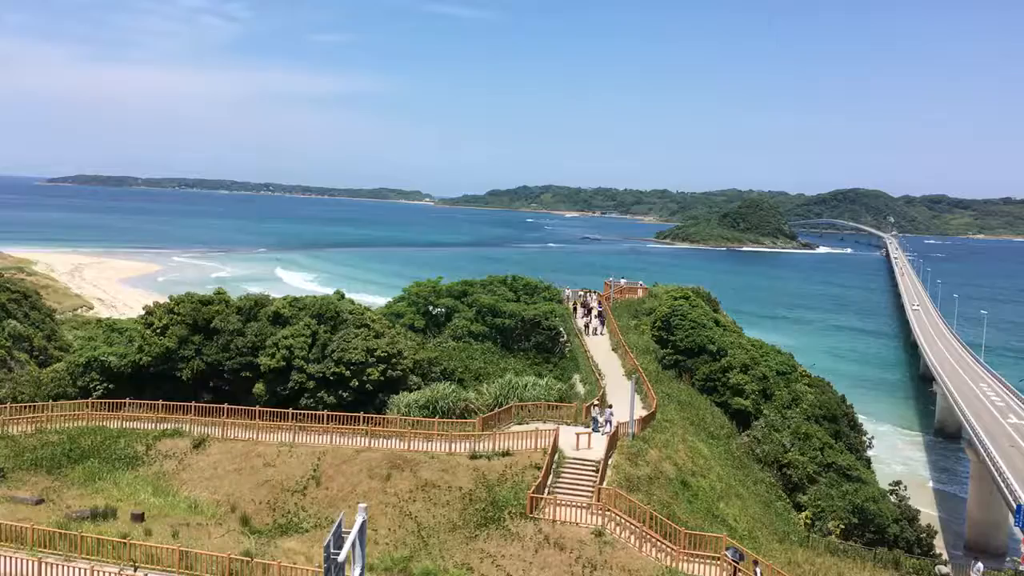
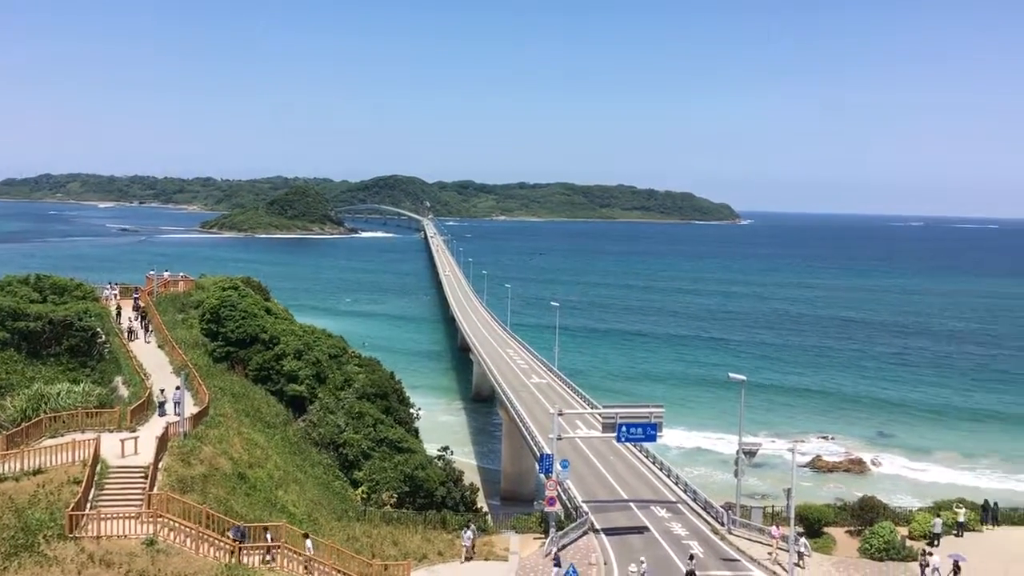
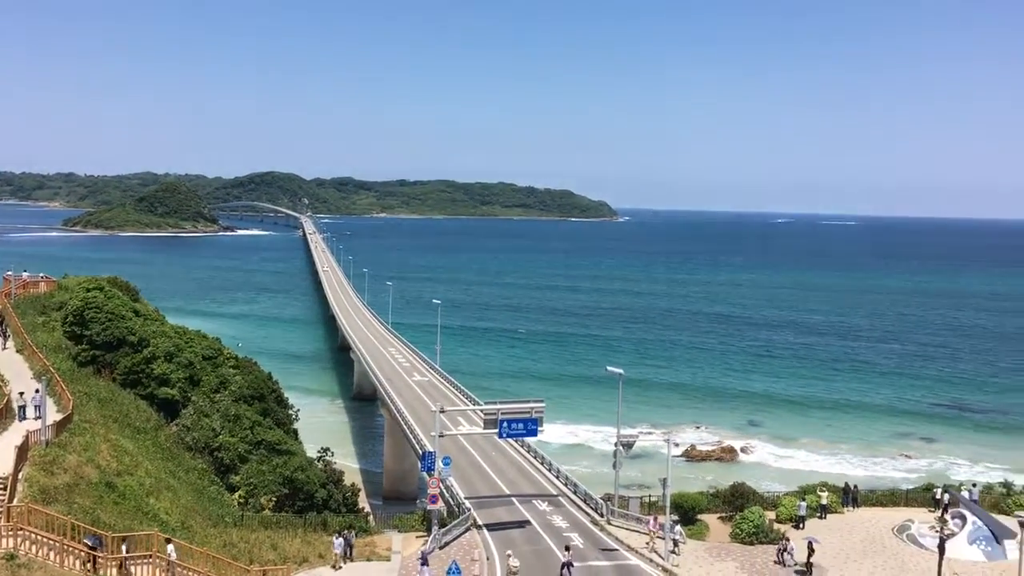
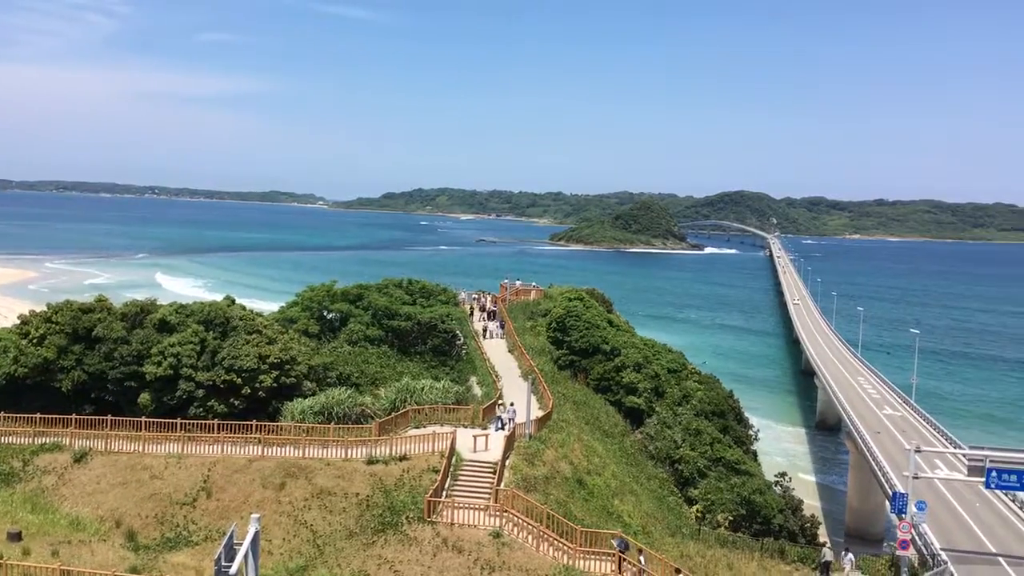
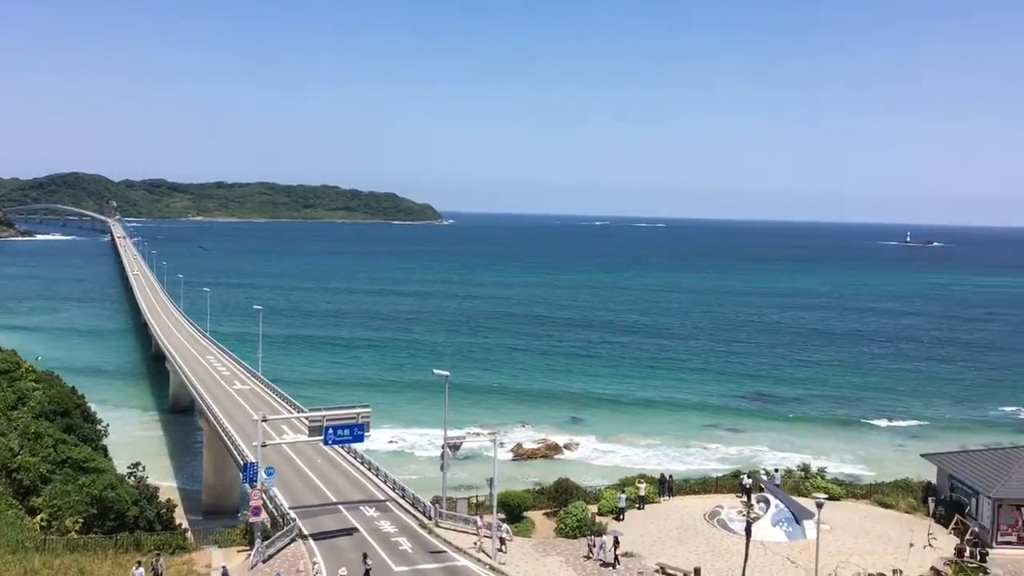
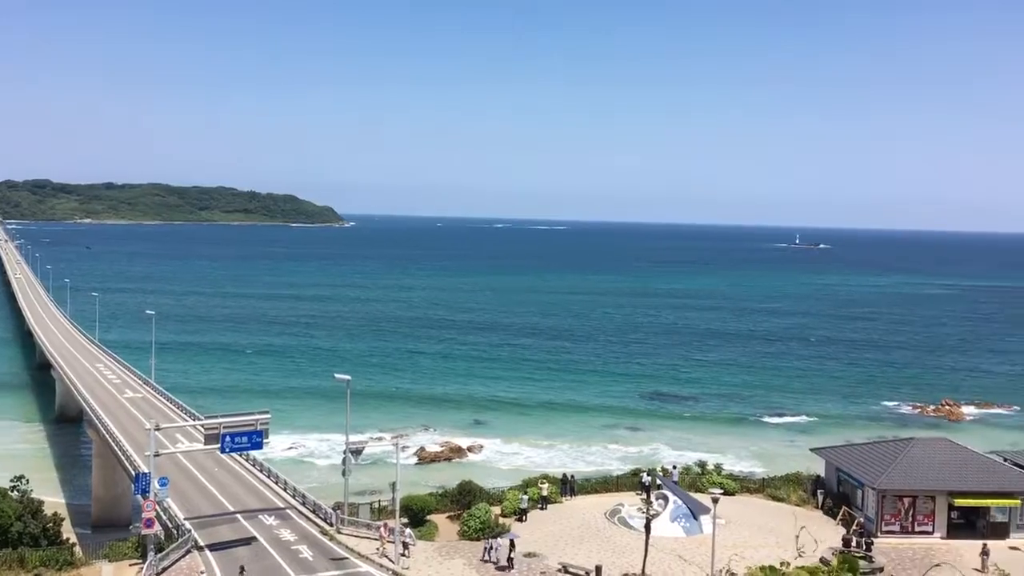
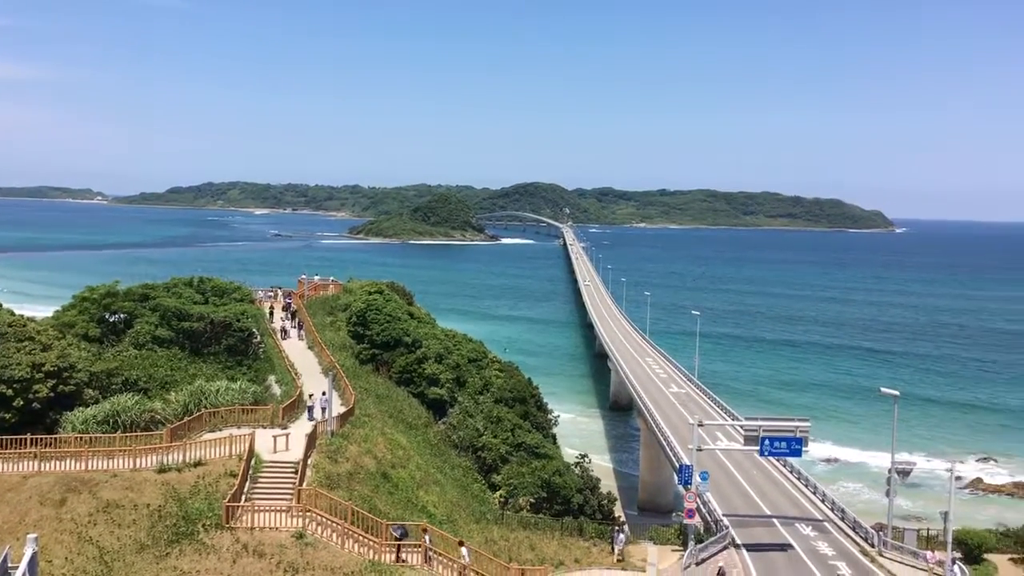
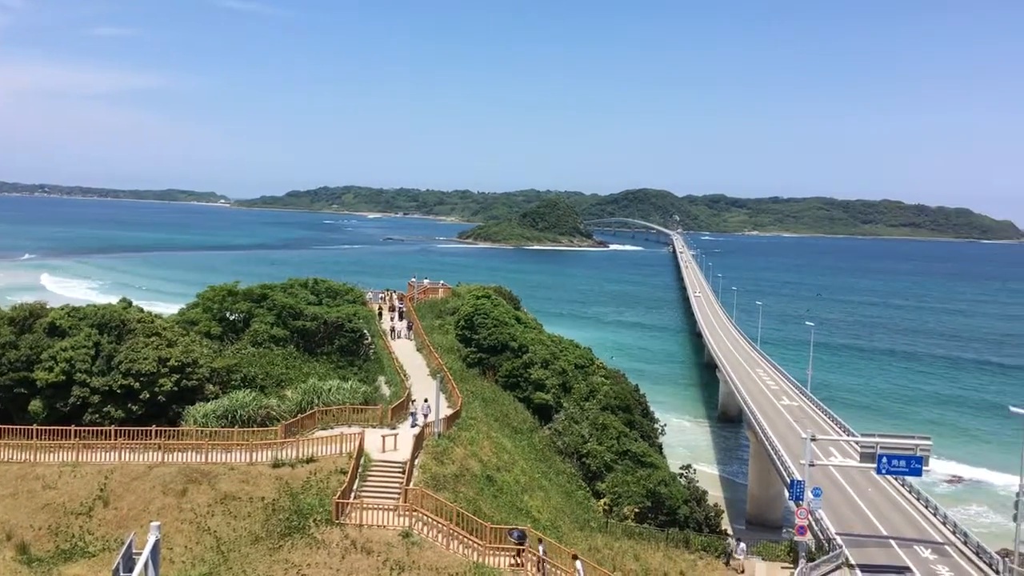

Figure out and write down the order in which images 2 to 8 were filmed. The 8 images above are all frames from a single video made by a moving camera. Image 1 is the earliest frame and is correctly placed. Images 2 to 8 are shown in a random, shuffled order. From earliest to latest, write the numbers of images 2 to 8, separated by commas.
4, 8, 7, 2, 3, 5, 6
